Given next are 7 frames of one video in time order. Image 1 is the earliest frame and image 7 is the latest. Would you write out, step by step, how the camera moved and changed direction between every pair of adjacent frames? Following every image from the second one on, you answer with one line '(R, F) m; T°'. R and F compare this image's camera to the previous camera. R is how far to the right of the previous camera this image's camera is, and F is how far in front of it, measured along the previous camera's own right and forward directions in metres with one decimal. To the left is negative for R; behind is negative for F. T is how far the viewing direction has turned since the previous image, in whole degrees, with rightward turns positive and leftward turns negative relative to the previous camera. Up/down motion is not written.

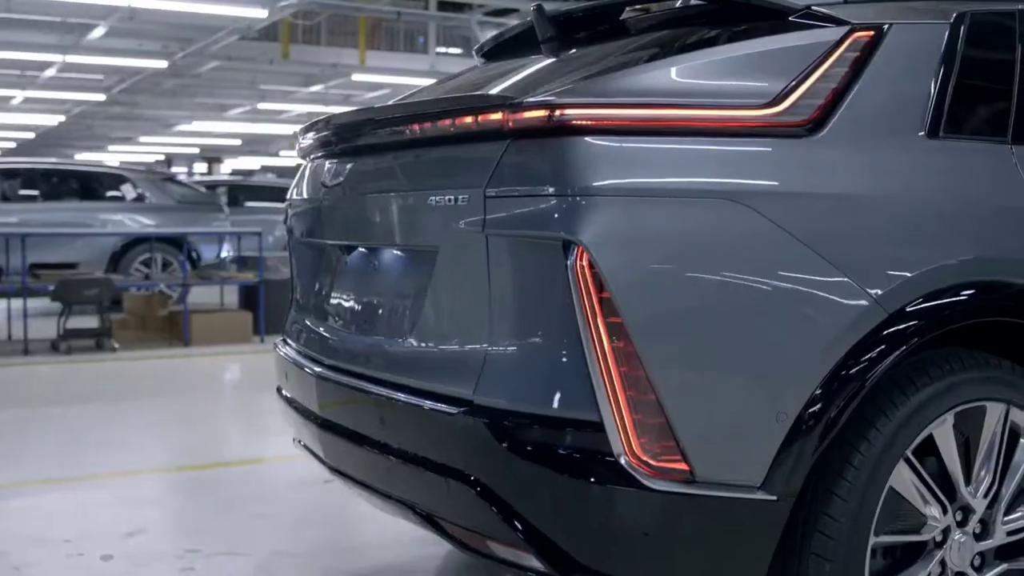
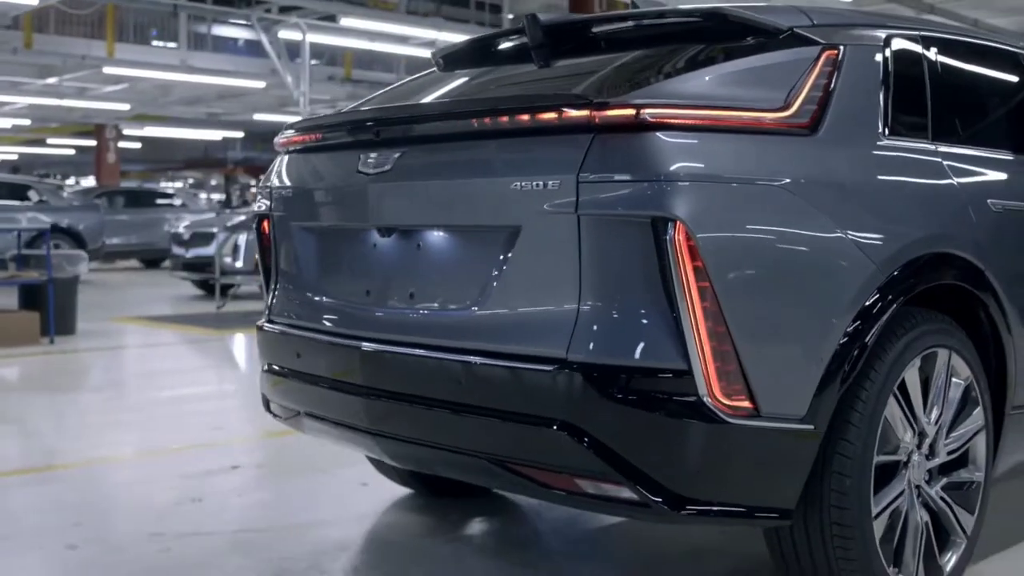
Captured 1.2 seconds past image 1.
(-0.8, -0.2) m; +14°
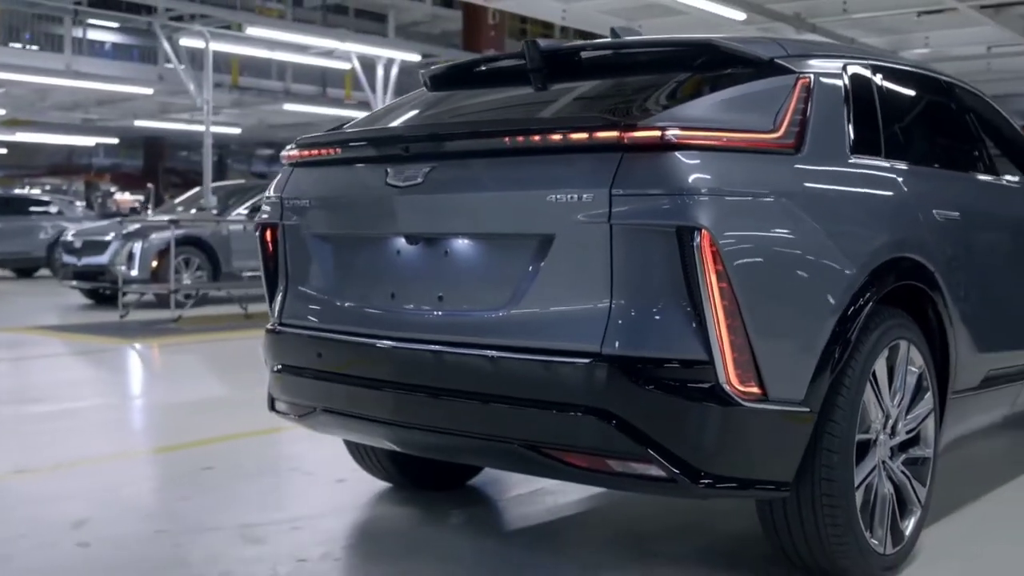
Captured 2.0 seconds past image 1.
(-0.4, -0.3) m; +7°
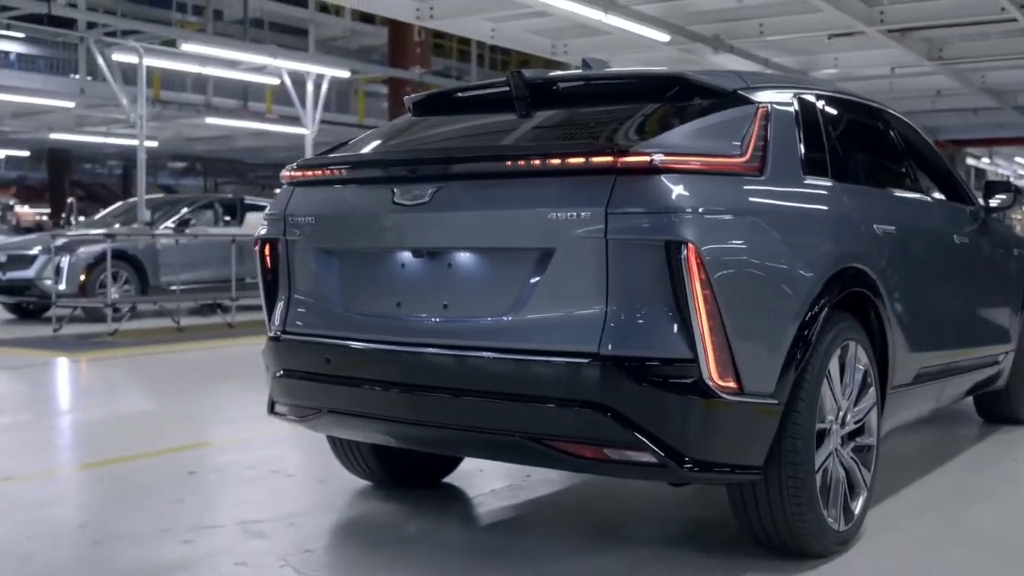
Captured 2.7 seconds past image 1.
(-0.3, -0.3) m; +4°
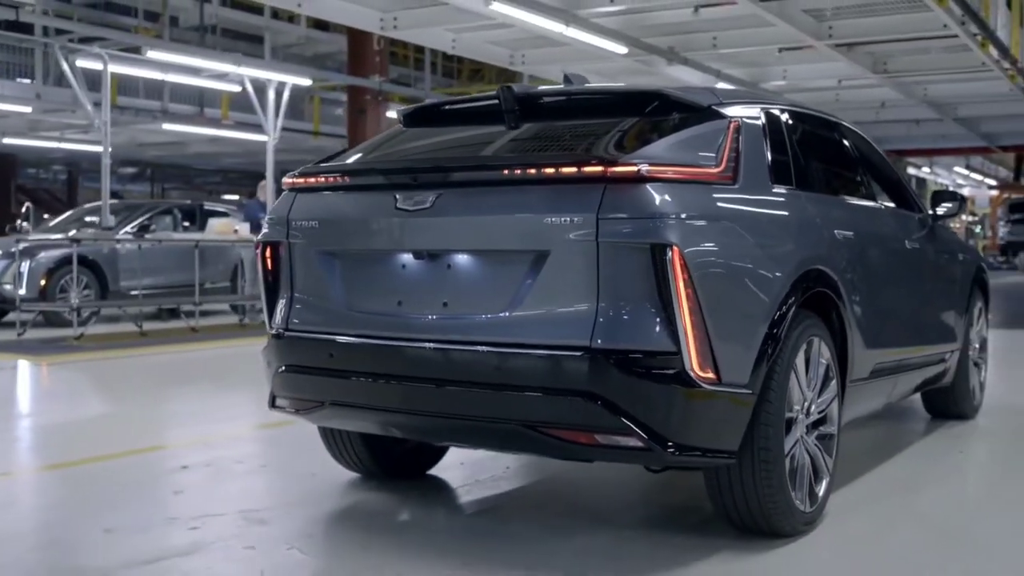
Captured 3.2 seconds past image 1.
(-0.2, -0.3) m; +3°
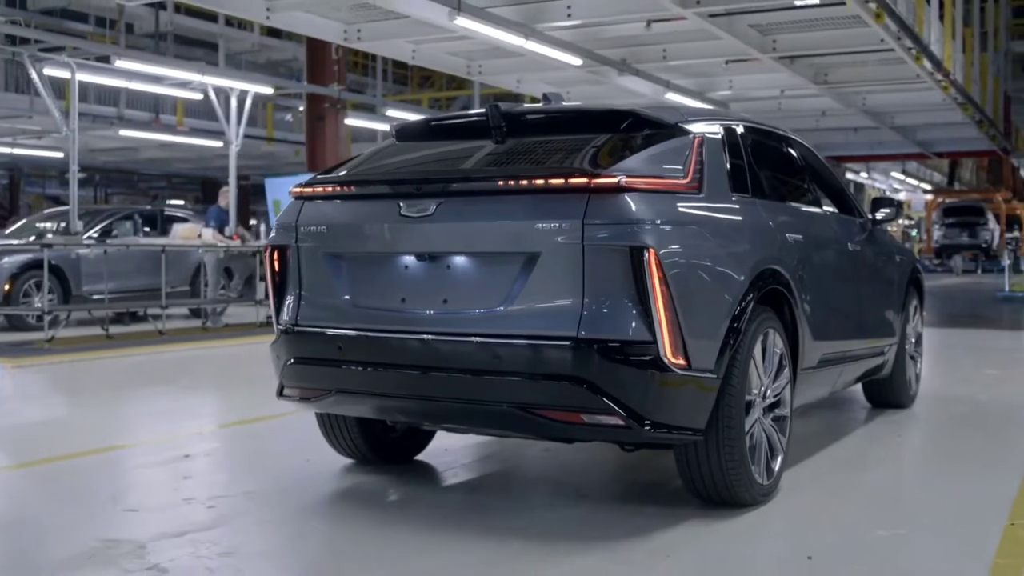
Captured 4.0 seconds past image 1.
(-0.2, -0.5) m; +3°
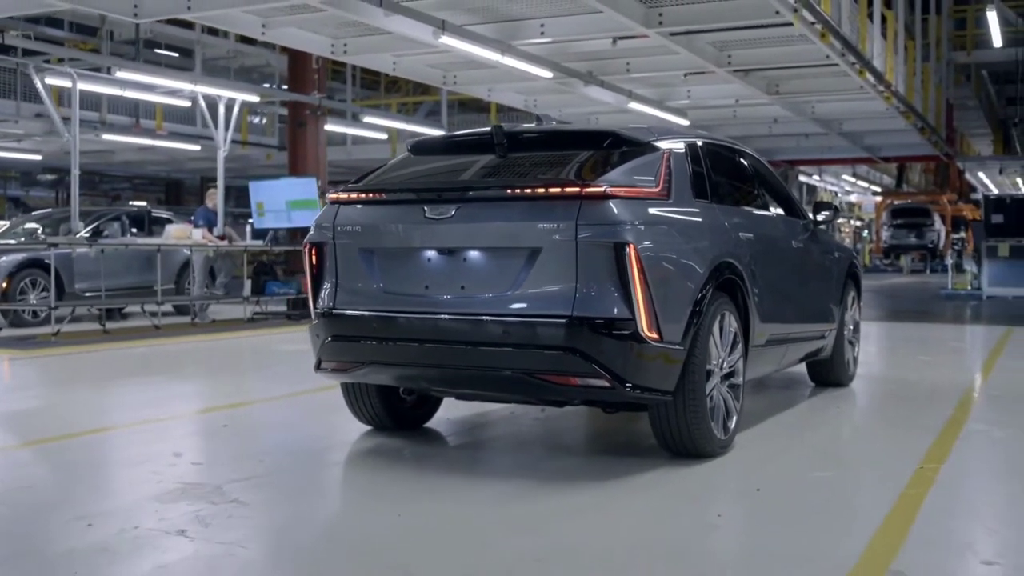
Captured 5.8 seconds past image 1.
(-0.2, -0.9) m; +2°
